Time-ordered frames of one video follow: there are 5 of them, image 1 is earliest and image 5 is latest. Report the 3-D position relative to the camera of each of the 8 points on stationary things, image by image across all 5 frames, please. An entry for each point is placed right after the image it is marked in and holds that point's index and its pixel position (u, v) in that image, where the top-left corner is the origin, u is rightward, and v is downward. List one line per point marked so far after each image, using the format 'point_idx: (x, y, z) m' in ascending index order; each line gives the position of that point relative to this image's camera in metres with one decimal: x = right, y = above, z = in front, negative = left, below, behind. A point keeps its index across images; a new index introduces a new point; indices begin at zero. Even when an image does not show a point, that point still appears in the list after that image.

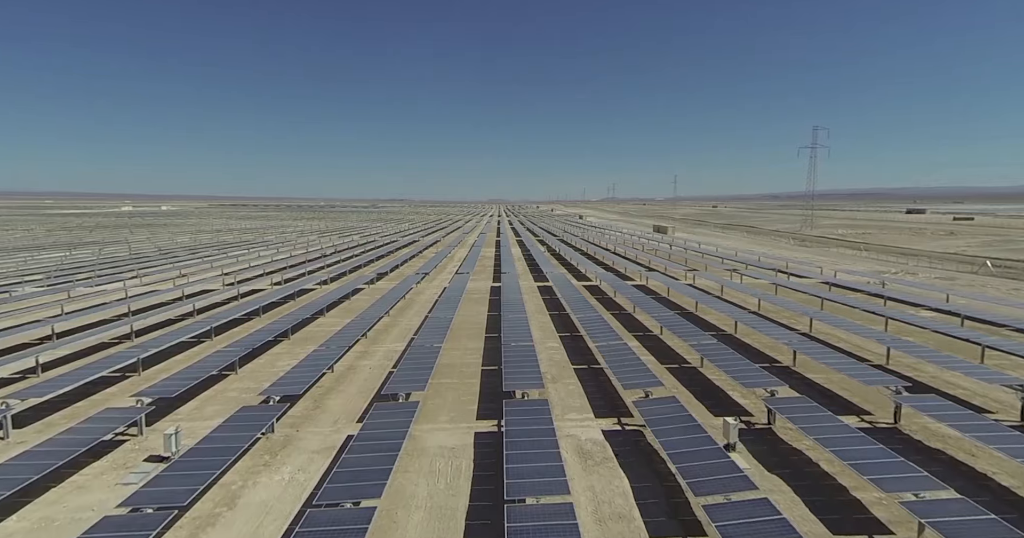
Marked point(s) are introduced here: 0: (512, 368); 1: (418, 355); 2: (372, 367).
0: (0.0, -3.3, +17.4) m
1: (-3.4, -3.1, +19.2) m
2: (-5.3, -3.7, +19.9) m
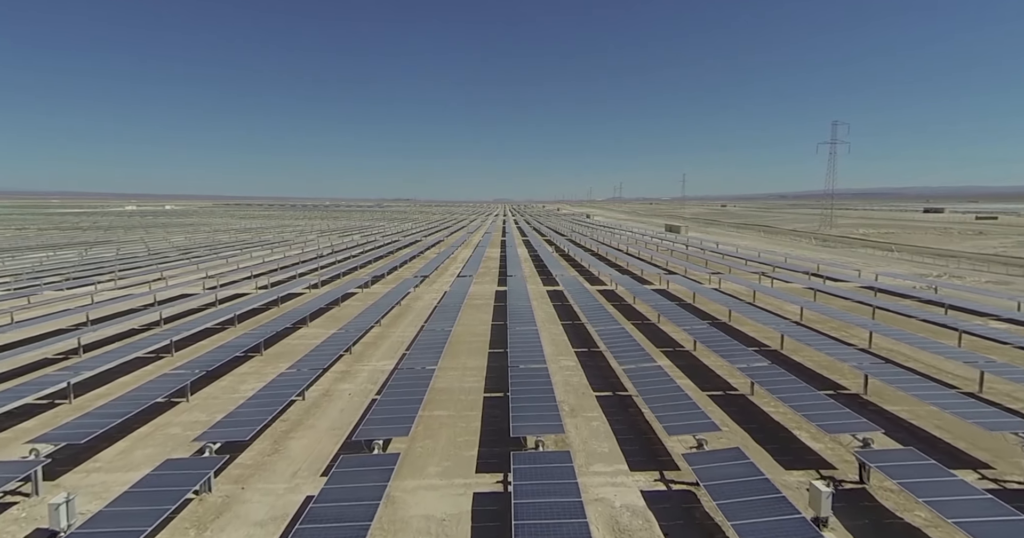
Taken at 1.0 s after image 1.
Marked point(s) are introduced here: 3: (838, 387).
0: (+0.3, -3.5, +14.0) m
1: (-3.2, -3.3, +15.8) m
2: (-5.0, -3.9, +16.5) m
3: (+10.2, -3.7, +16.6) m
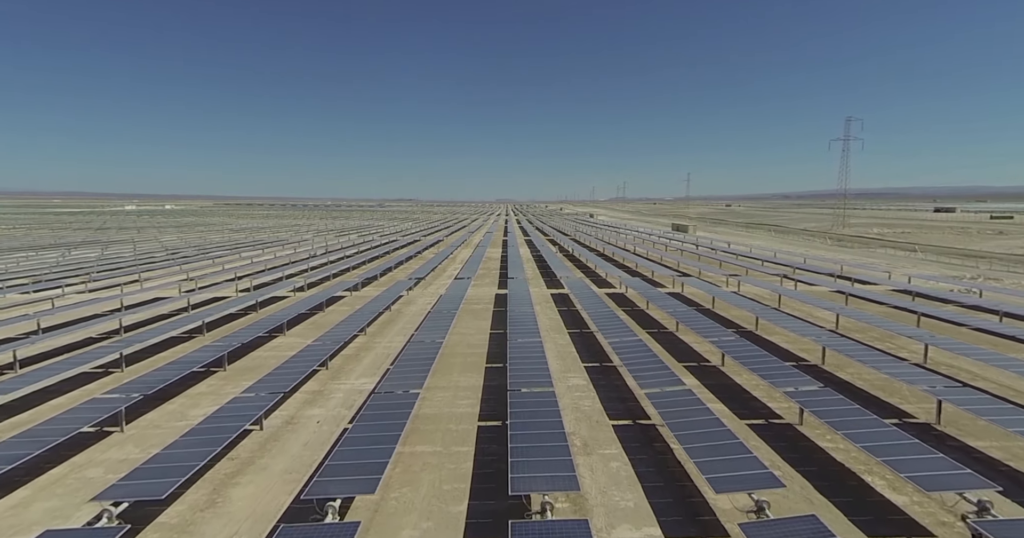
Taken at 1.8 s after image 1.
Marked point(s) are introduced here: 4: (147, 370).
0: (+0.2, -3.5, +11.3) m
1: (-3.2, -3.4, +13.1) m
2: (-5.0, -4.0, +13.8) m
3: (+10.2, -3.8, +13.9) m
4: (-11.8, -3.3, +17.1) m
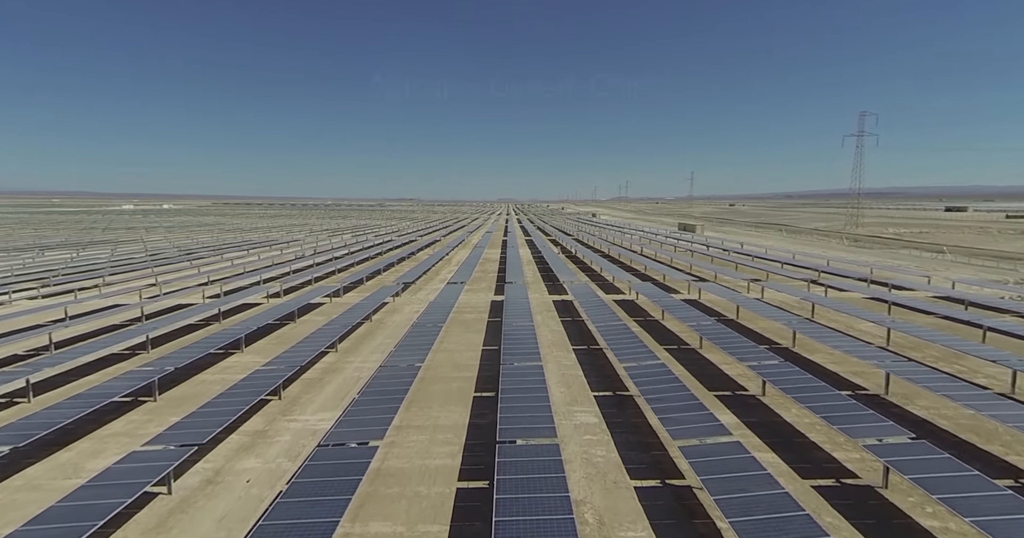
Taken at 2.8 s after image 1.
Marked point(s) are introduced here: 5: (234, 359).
0: (0.0, -3.8, +8.0) m
1: (-3.4, -3.6, +9.9) m
2: (-5.2, -4.2, +10.6) m
3: (+10.0, -4.0, +10.6) m
4: (-12.0, -3.5, +13.8) m
5: (-9.7, -3.2, +18.4) m
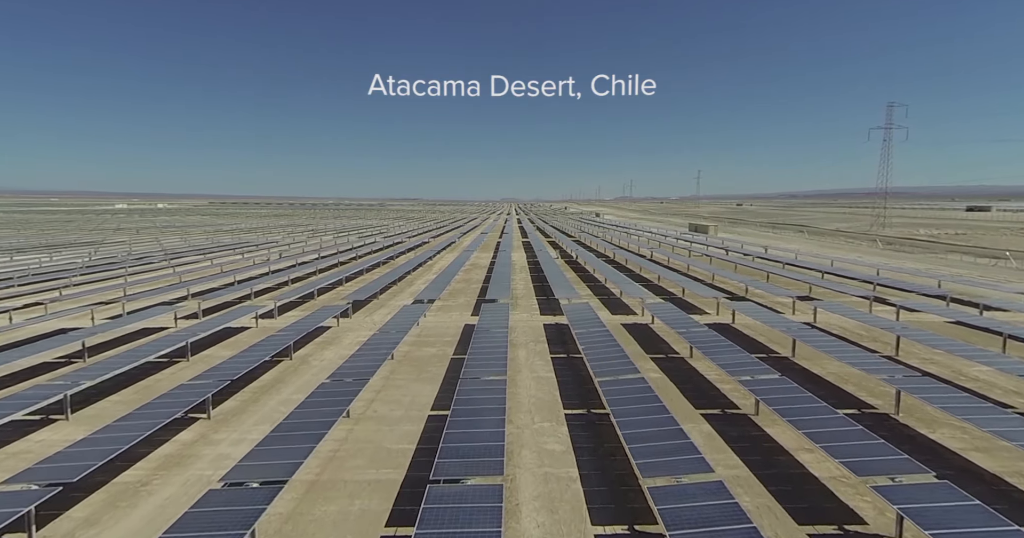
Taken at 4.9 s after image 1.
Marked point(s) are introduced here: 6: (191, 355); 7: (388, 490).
0: (-1.0, -4.4, +1.5) m
1: (-4.4, -4.3, +3.3) m
2: (-6.2, -4.9, +4.1) m
3: (+9.0, -4.7, +4.0) m
4: (-13.0, -4.1, +7.4) m
5: (-10.7, -3.8, +11.9) m
6: (-11.1, -3.0, +18.5) m
7: (-2.3, -4.0, +9.9) m
